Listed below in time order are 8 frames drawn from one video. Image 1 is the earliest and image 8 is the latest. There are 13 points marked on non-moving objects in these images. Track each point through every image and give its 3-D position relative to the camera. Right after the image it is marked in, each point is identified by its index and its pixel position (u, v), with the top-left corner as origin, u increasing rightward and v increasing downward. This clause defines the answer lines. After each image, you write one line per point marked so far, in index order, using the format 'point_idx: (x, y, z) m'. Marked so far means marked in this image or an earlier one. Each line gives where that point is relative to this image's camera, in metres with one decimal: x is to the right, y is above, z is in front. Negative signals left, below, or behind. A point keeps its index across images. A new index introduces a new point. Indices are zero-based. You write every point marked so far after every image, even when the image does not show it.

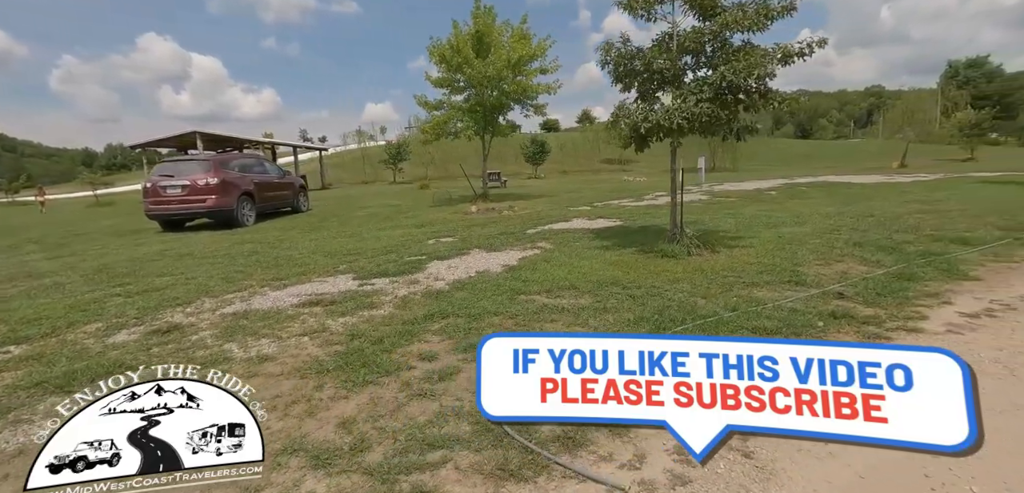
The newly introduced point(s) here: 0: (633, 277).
0: (+1.4, -0.4, +5.9) m
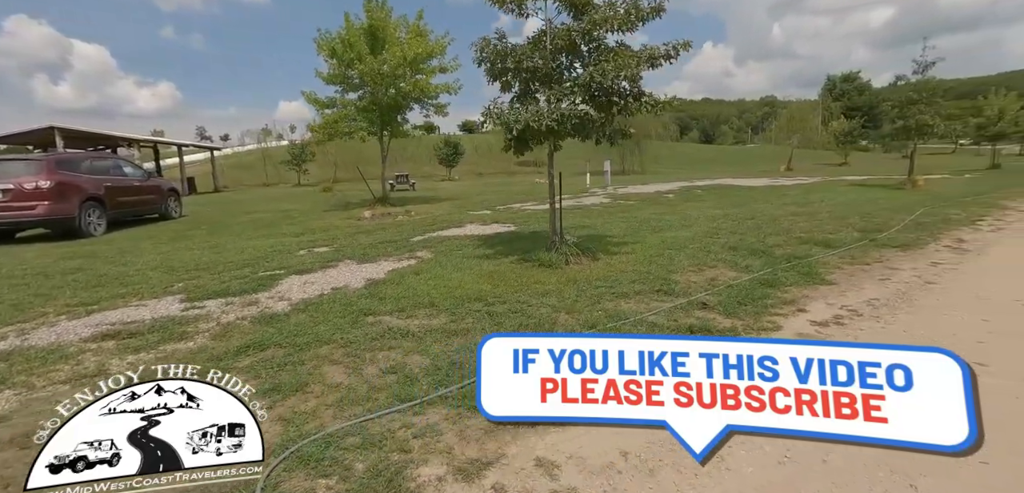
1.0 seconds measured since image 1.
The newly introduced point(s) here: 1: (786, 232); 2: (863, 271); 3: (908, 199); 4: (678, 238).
0: (-0.1, -0.5, +5.4) m
1: (+4.7, +0.2, +8.6) m
2: (+4.2, -0.3, +6.0) m
3: (+10.0, +1.2, +12.7) m
4: (+2.7, +0.1, +8.2) m
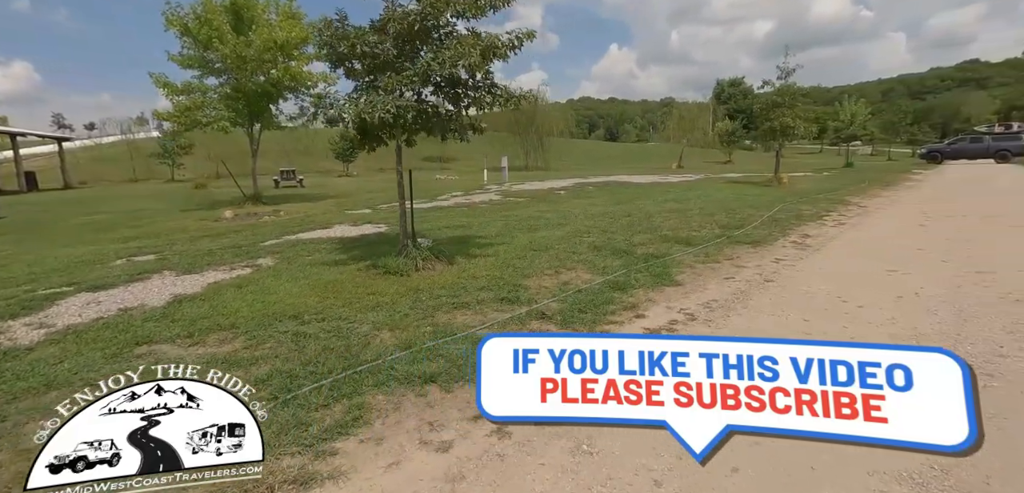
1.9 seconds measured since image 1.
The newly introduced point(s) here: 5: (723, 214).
0: (-1.8, -0.6, +4.7) m
1: (+2.5, +0.3, +8.6) m
2: (+2.4, -0.3, +6.0) m
3: (+7.0, +1.4, +13.5) m
4: (+0.6, +0.1, +8.0) m
5: (+4.4, +0.7, +10.4) m
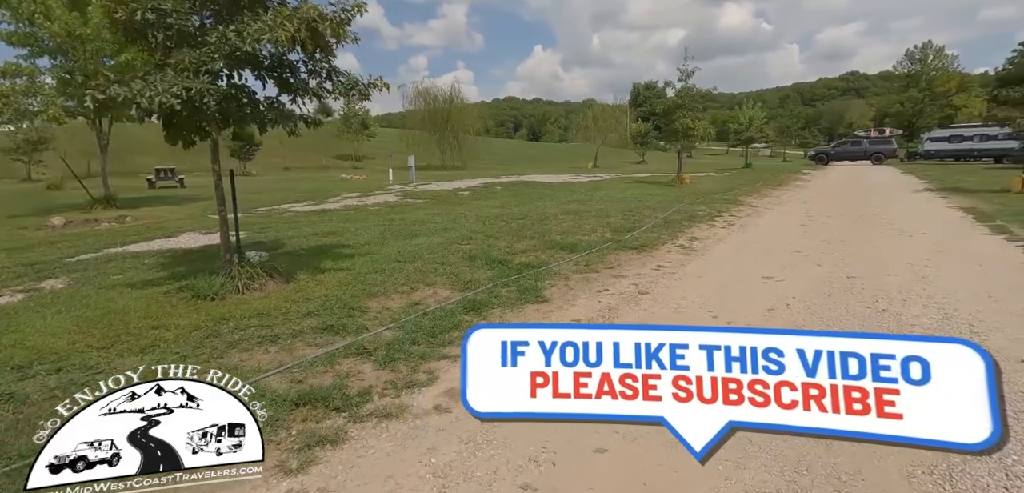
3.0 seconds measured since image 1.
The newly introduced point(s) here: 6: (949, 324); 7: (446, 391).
0: (-3.2, -0.7, +3.6) m
1: (+0.5, +0.2, +8.1) m
2: (+0.8, -0.4, +5.4) m
3: (+4.3, +1.4, +13.6) m
4: (-1.3, 0.0, +7.1) m
5: (+2.2, +0.6, +10.1) m
6: (+3.3, -0.6, +3.8) m
7: (-0.4, -0.9, +3.0) m
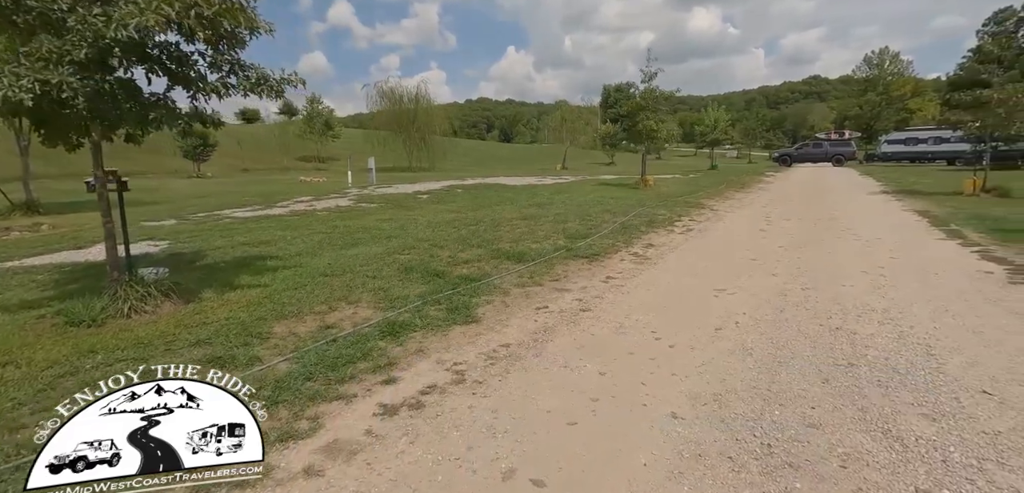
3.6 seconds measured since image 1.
0: (-3.7, -0.9, +3.0) m
1: (-0.3, +0.1, +7.6) m
2: (+0.2, -0.5, +5.0) m
3: (+3.2, +1.3, +13.3) m
4: (-2.0, -0.1, +6.6) m
5: (+1.3, +0.5, +9.7) m
6: (+2.7, -0.7, +3.4) m
7: (-0.9, -1.0, +2.5) m
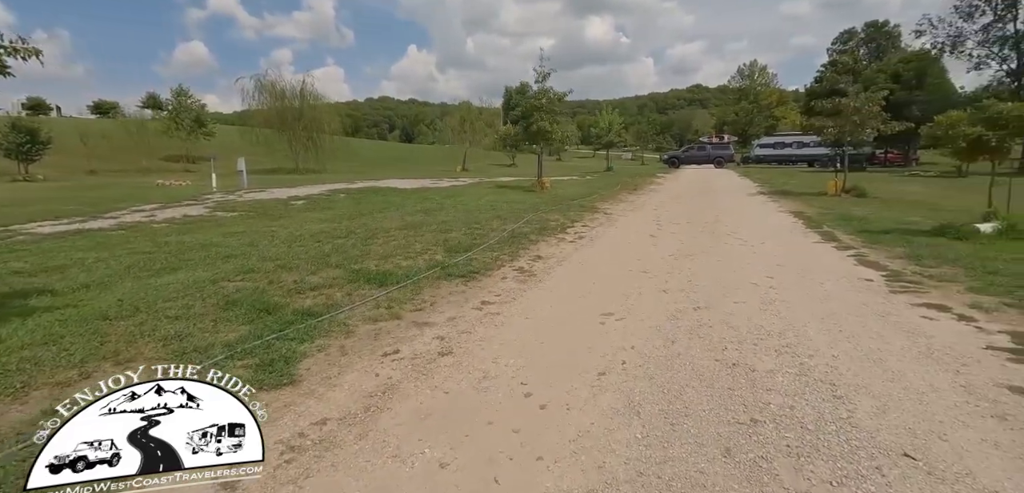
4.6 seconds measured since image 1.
0: (-4.5, -1.2, +1.2) m
1: (-2.0, -0.2, +6.4) m
2: (-1.1, -0.7, +4.0) m
3: (+0.3, +1.1, +12.7) m
4: (-3.5, -0.4, +5.1) m
5: (-0.9, +0.3, +8.8) m
6: (+1.7, -0.8, +2.9) m
7: (-1.7, -1.2, +1.3) m
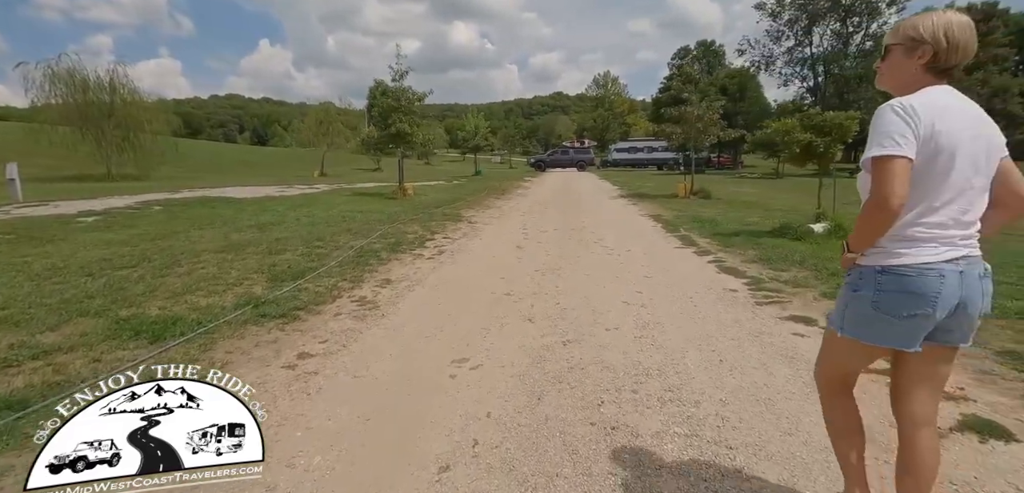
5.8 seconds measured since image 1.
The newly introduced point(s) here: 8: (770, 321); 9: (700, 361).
0: (-4.7, -1.6, -0.9) m
1: (-3.7, -0.5, +4.8) m
2: (-2.1, -1.0, +2.6) m
3: (-3.0, +0.8, +11.4) m
4: (-4.8, -0.8, +3.1) m
5: (-3.2, 0.0, +7.4) m
6: (+0.9, -1.0, +2.3) m
7: (-2.0, -1.5, -0.1) m
8: (+2.1, -0.6, +4.1) m
9: (+1.3, -0.8, +3.3) m
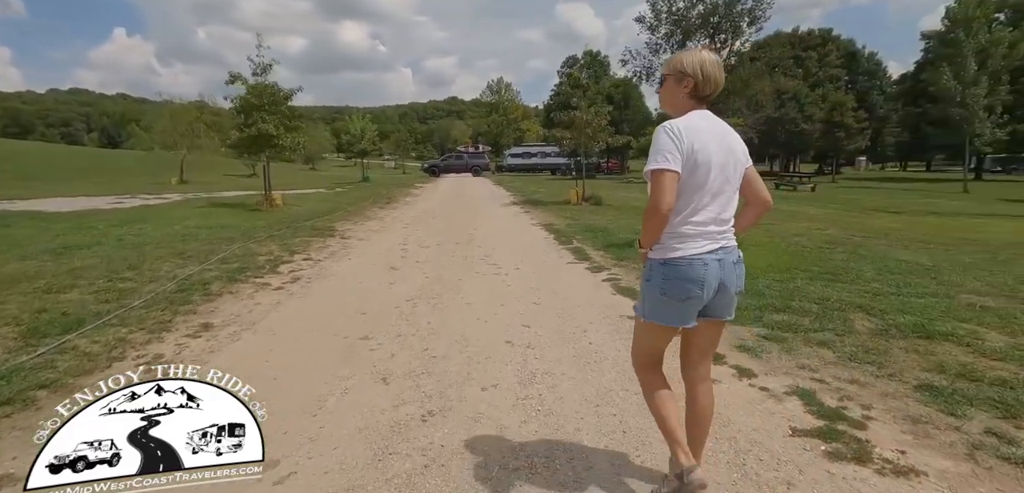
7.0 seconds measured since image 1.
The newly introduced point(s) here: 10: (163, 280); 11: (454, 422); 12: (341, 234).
0: (-4.6, -1.9, -2.8) m
1: (-4.7, -0.9, +3.0) m
2: (-2.7, -1.3, +1.2) m
3: (-5.4, +0.3, +9.6) m
4: (-5.5, -1.2, +1.2) m
5: (-4.7, -0.4, +5.6) m
6: (+0.3, -1.2, +1.5) m
7: (-2.1, -1.8, -1.5) m
8: (+1.1, -0.8, +3.4) m
9: (+0.4, -0.9, +2.5) m
10: (-4.0, -0.4, +5.8) m
11: (-0.3, -0.9, +2.7) m
12: (-3.2, +0.2, +9.3) m
